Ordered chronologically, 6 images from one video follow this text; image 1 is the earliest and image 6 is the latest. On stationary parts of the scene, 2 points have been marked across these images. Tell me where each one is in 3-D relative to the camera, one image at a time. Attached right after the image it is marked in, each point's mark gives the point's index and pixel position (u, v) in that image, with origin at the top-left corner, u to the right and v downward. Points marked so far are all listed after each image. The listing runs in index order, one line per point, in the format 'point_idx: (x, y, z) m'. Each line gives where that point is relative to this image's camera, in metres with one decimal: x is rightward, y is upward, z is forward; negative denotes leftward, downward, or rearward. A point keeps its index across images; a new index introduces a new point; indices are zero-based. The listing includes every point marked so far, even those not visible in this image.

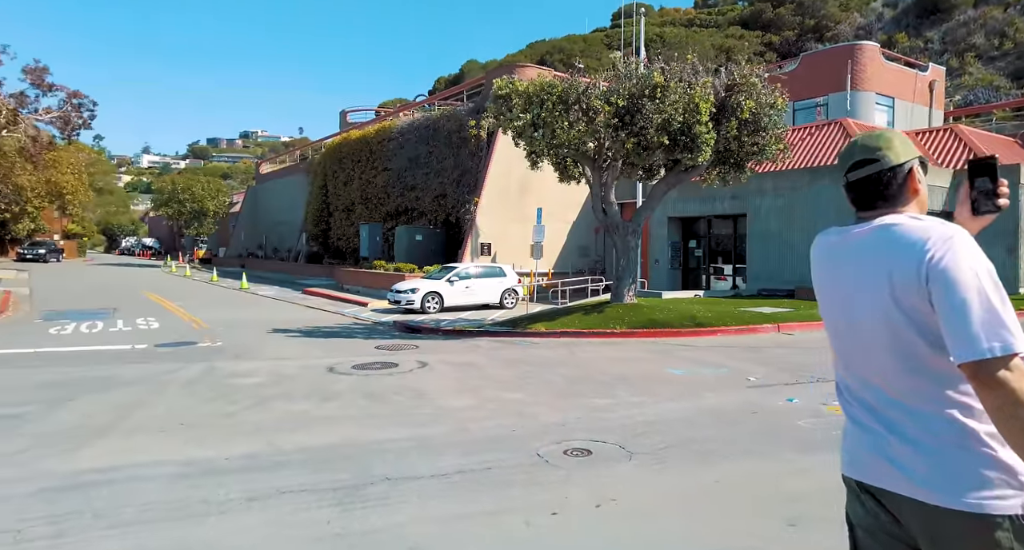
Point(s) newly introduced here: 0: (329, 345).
0: (-6.0, -2.4, +17.6) m
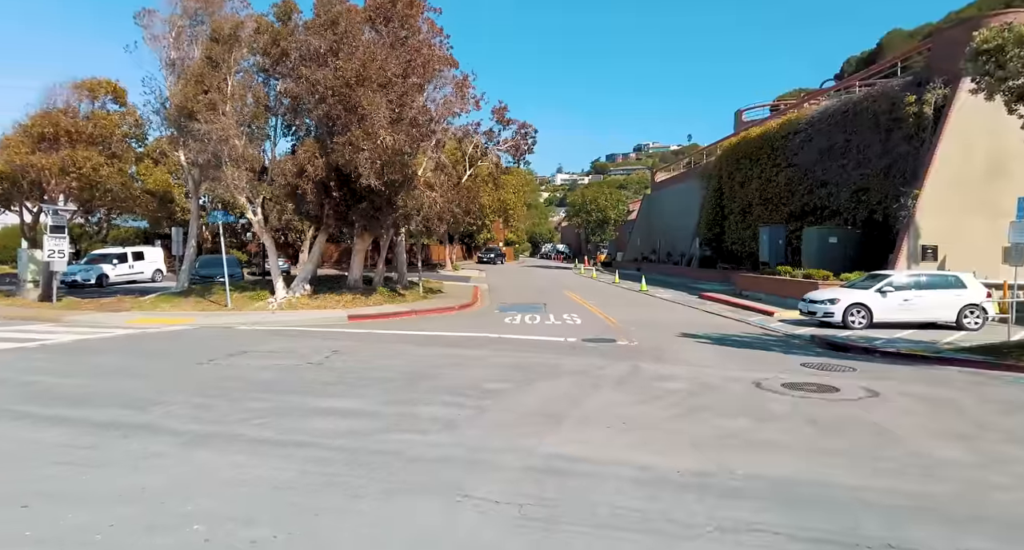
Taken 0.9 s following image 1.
0: (+6.9, -2.4, +15.7) m
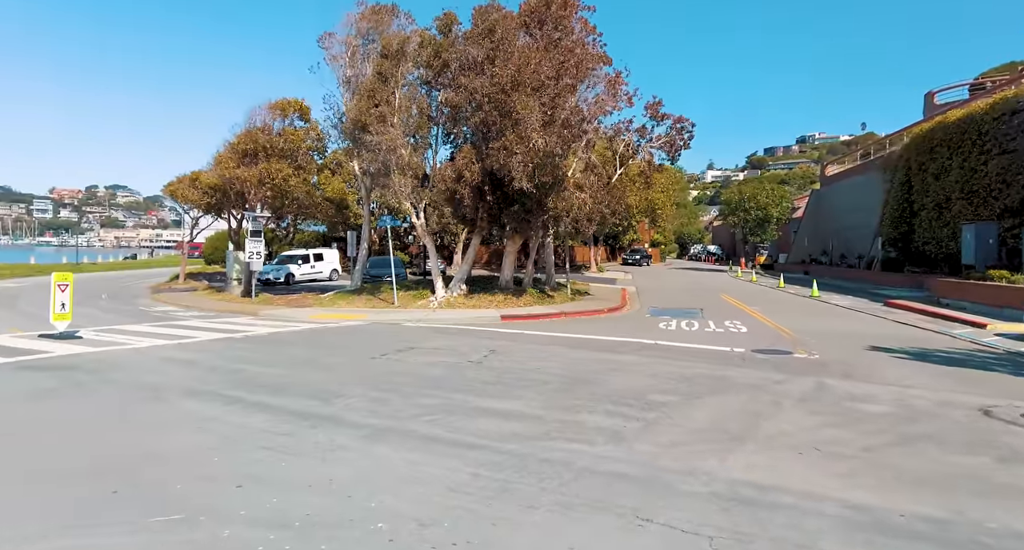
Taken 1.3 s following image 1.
0: (+11.0, -2.5, +12.9) m
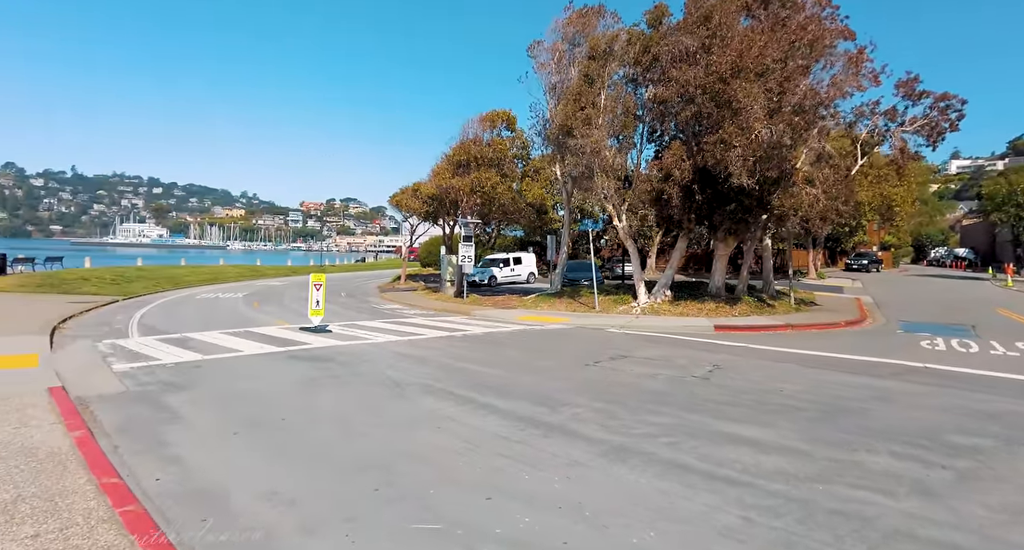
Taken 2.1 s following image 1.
0: (+15.2, -2.8, +7.9) m
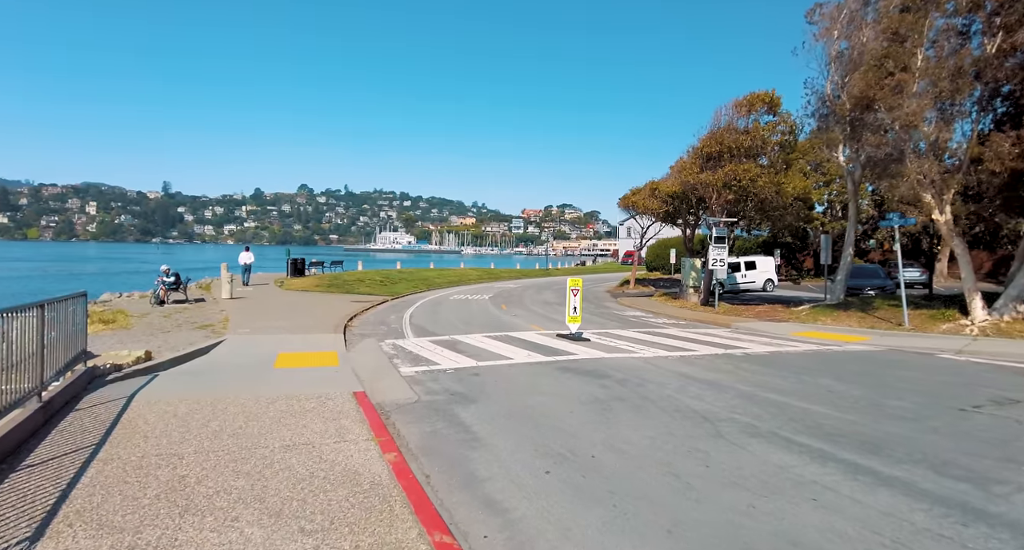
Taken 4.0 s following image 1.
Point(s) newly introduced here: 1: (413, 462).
0: (+18.1, -3.0, -0.1) m
1: (-0.9, -1.7, +5.0) m
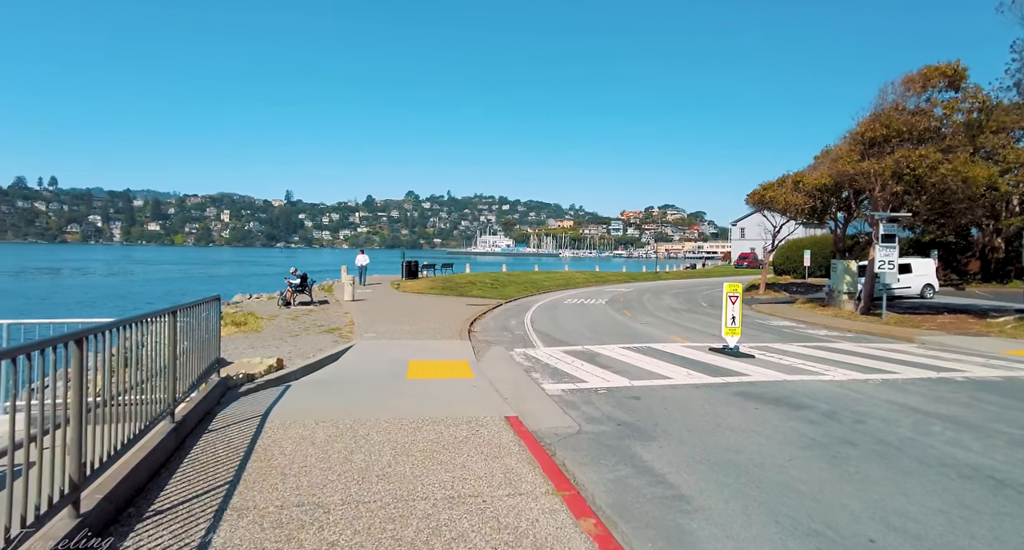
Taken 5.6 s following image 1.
0: (+18.5, -3.0, -4.7) m
1: (+0.7, -1.8, +3.7) m
